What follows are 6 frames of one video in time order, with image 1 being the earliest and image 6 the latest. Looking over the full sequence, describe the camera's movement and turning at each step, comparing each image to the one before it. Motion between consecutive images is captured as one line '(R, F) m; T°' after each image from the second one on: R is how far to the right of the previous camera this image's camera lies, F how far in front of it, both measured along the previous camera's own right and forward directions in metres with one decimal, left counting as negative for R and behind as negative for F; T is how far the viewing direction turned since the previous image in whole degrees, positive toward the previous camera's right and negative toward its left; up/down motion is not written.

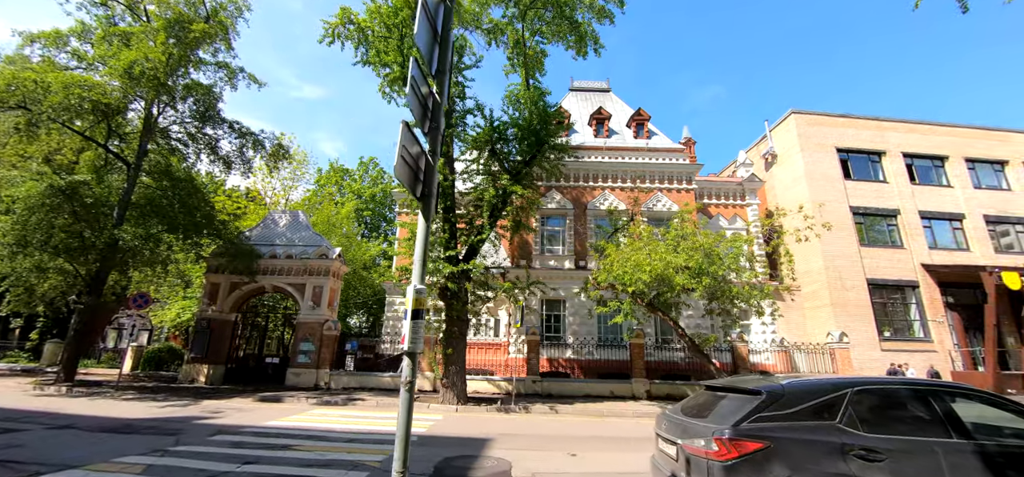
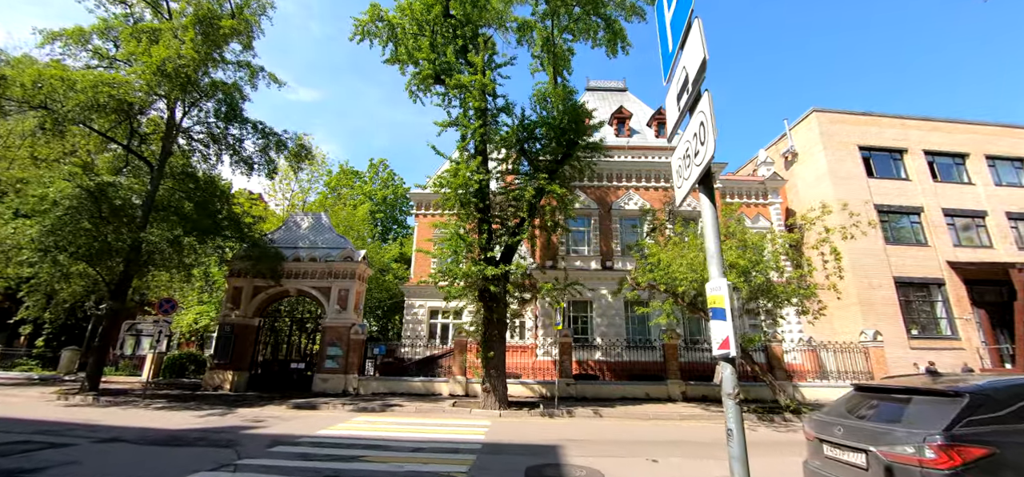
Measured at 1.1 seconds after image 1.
(-1.4, +0.3) m; +1°
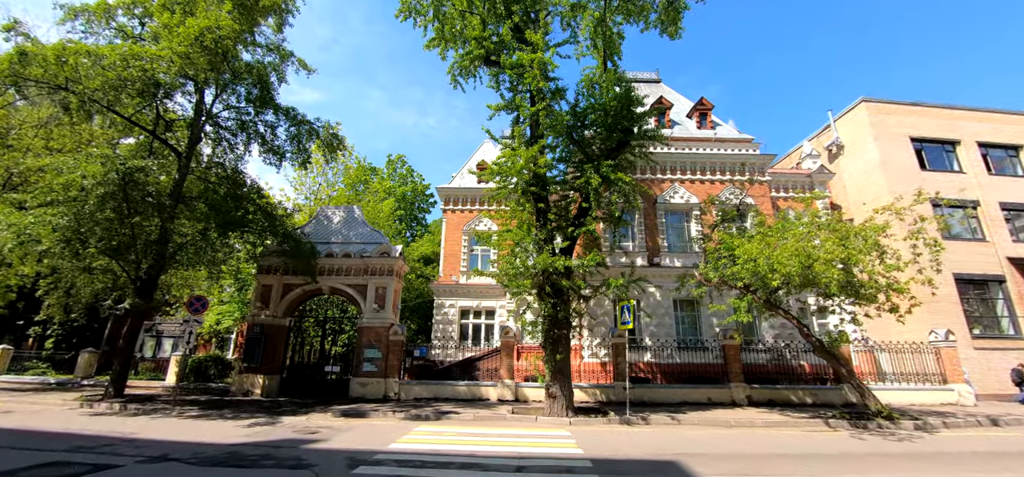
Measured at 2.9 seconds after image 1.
(-2.0, +1.0) m; 0°
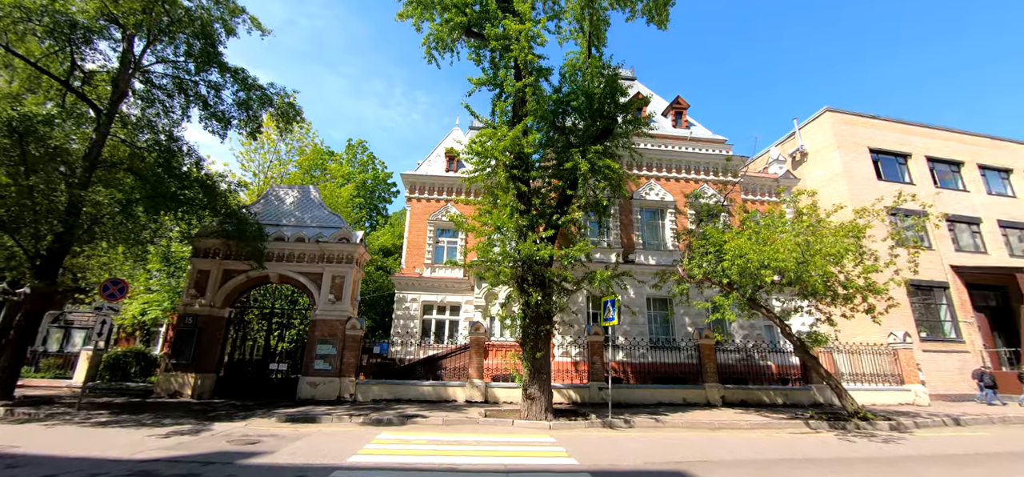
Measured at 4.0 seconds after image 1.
(-0.5, +1.1) m; +6°
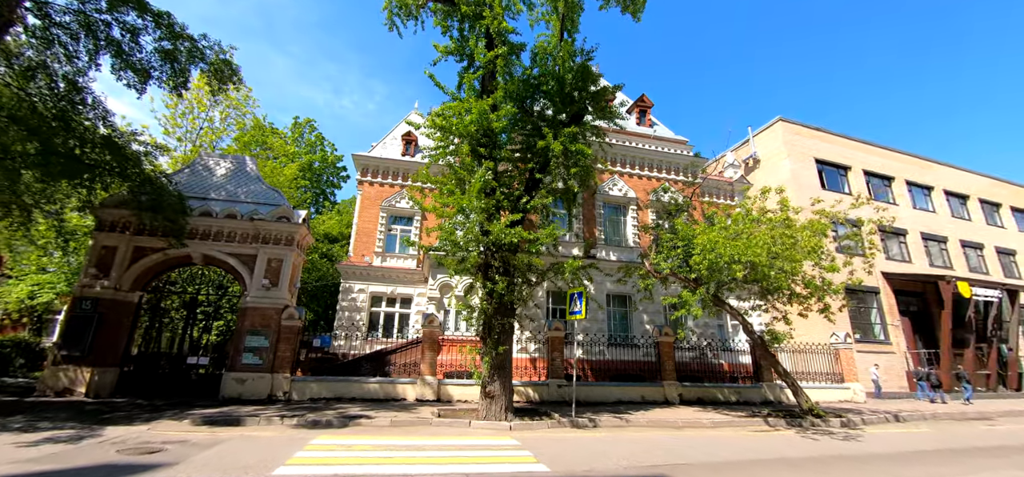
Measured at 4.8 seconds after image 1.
(-0.2, +0.9) m; +6°
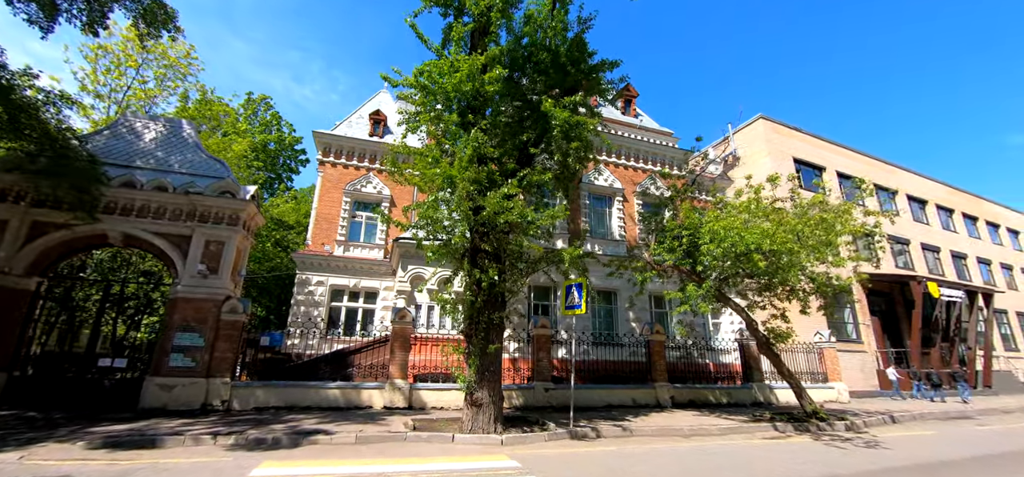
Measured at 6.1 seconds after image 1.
(-0.6, +1.4) m; +5°
